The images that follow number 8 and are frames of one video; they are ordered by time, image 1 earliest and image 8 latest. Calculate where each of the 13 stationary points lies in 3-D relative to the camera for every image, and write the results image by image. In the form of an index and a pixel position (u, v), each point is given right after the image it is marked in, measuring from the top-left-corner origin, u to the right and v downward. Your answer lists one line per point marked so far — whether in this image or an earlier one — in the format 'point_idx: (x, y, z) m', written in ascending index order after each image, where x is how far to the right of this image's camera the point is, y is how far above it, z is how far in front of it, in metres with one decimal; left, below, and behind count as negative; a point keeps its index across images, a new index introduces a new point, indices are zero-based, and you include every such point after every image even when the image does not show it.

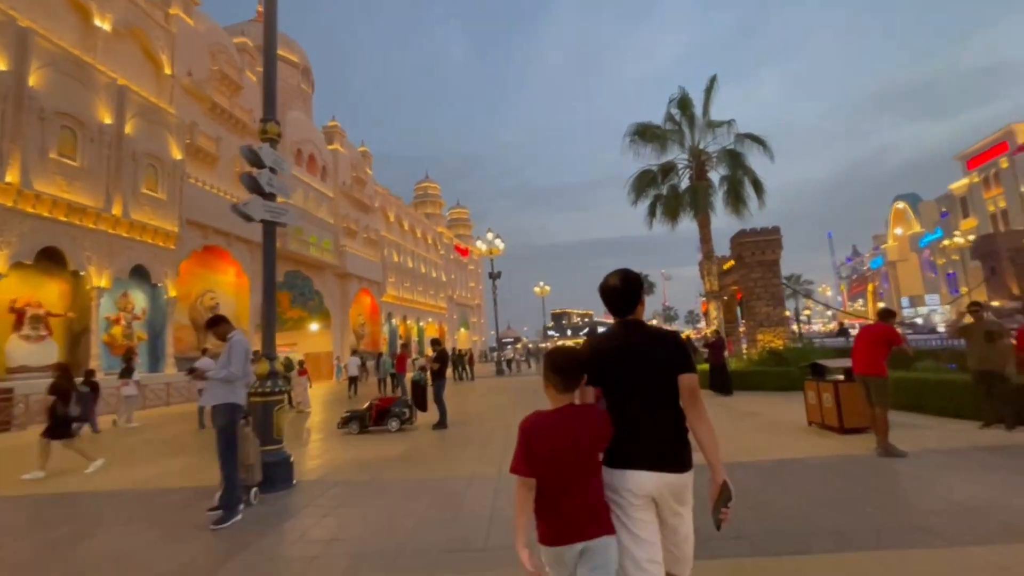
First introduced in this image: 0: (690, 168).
0: (+6.5, +4.4, +17.7) m
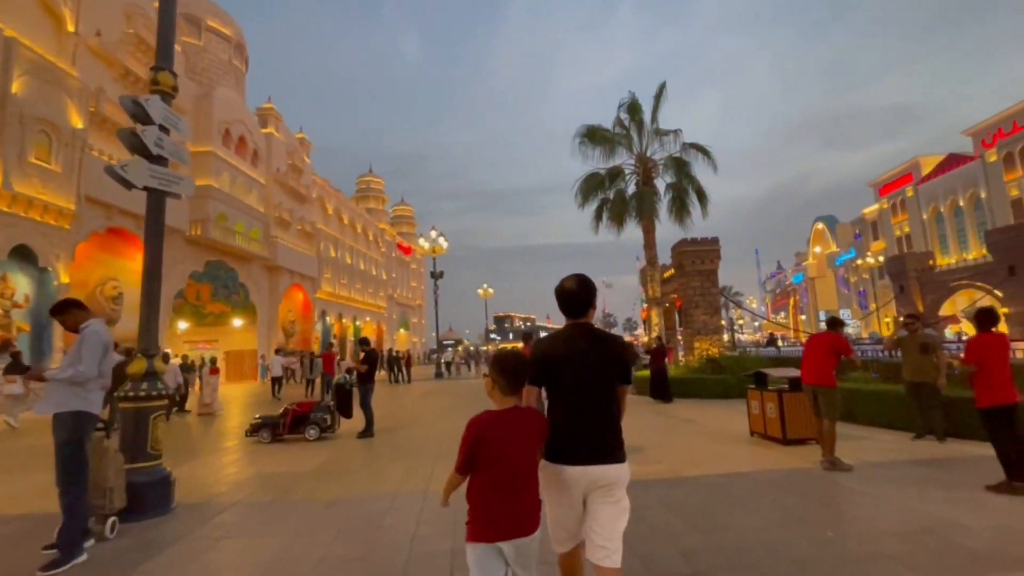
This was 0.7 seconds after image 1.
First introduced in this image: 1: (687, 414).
0: (+4.5, +4.2, +17.7) m
1: (+3.9, -2.8, +10.7) m
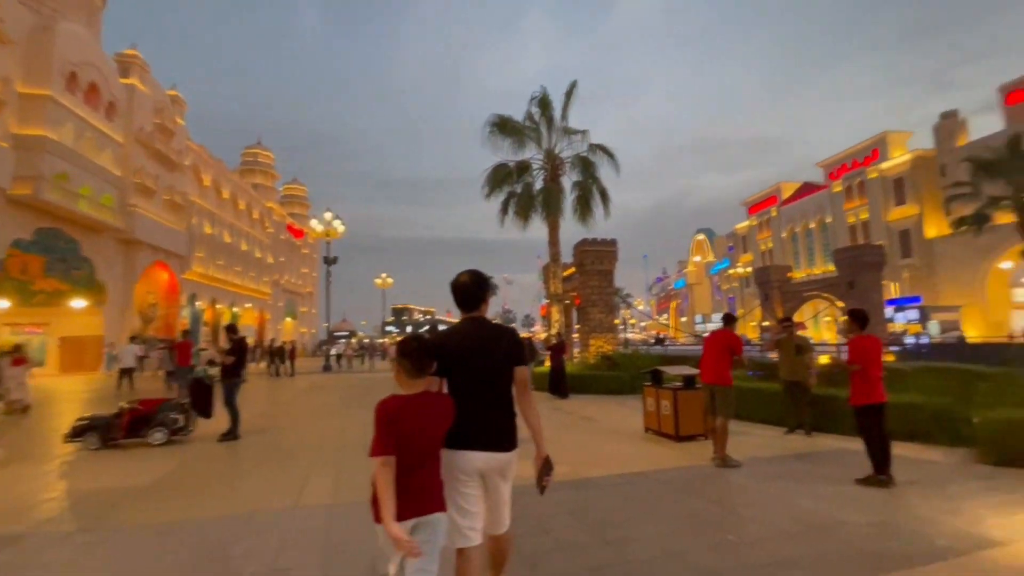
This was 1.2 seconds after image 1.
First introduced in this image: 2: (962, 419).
0: (+1.1, +4.3, +17.6) m
1: (+1.6, -2.8, +10.8) m
2: (+6.2, -1.8, +6.6) m
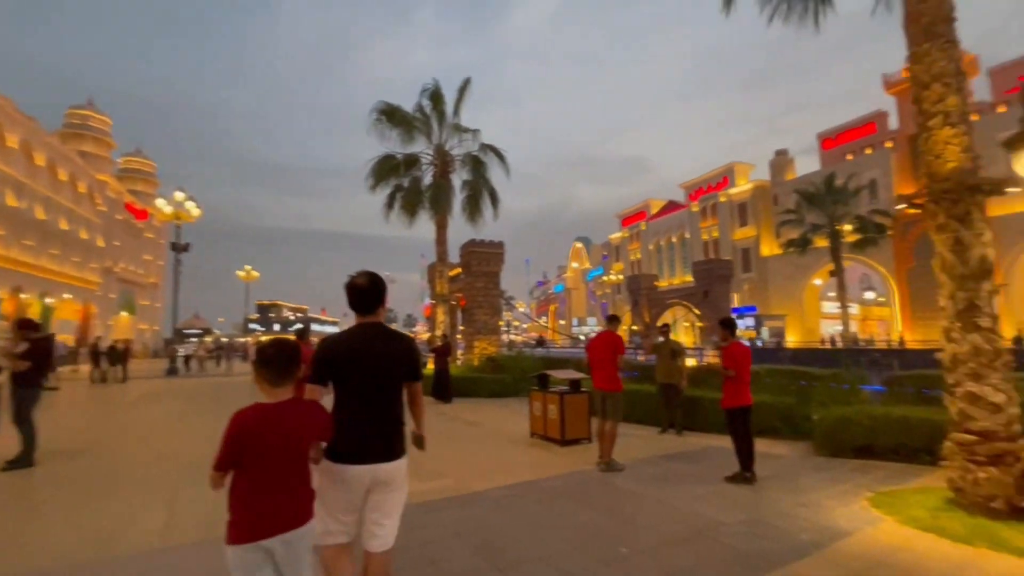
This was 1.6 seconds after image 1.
0: (-2.8, +4.3, +17.0) m
1: (-1.0, -2.8, +10.4) m
2: (+4.5, -2.0, +7.5) m
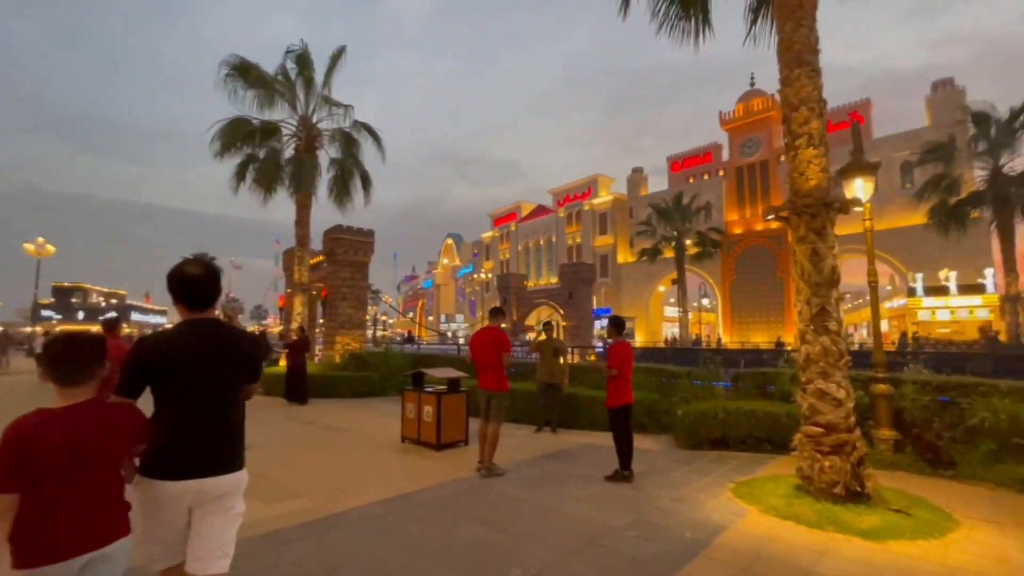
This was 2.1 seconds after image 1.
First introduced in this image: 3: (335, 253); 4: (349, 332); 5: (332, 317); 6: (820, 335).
0: (-6.8, +4.7, +15.2) m
1: (-3.6, -2.5, +9.3) m
2: (+2.5, -2.0, +7.9) m
3: (-7.2, +1.4, +19.6) m
4: (-6.6, -1.8, +19.5) m
5: (-7.2, -1.1, +19.4) m
6: (+3.1, -0.5, +4.8) m
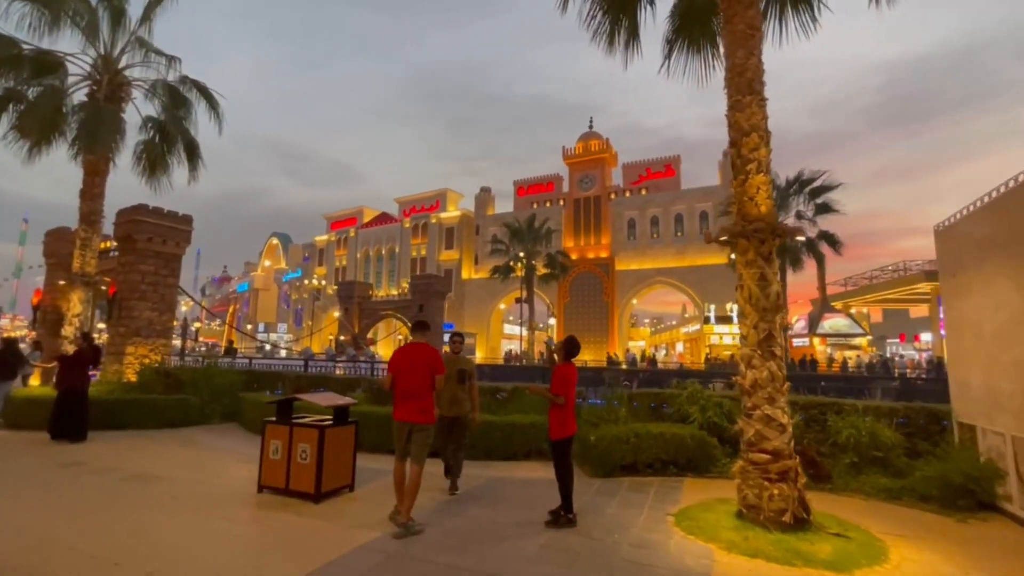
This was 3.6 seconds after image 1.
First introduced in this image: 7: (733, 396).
0: (-10.0, +4.9, +11.4) m
1: (-5.3, -2.4, +6.7) m
2: (+0.9, -2.3, +7.5) m
3: (-12.0, +1.5, +15.3) m
4: (-11.6, -1.7, +15.3) m
5: (-12.1, -1.0, +15.0) m
6: (+2.5, -0.7, +4.8) m
7: (+3.4, -1.7, +7.5) m
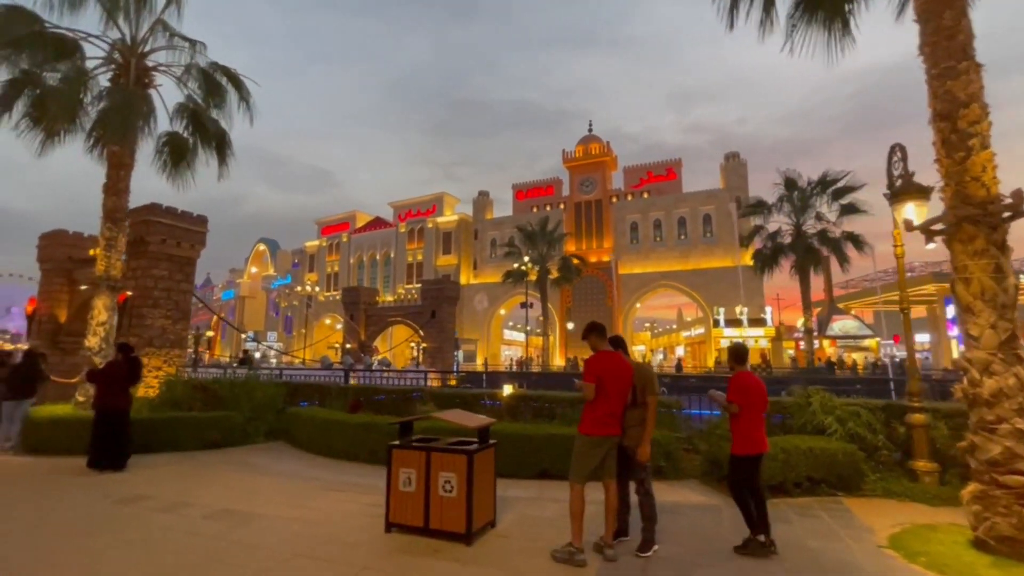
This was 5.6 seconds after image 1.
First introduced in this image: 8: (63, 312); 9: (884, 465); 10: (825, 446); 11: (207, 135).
0: (-8.6, +4.8, +10.3) m
1: (-3.7, -2.5, +5.7) m
2: (+2.5, -2.3, +6.7) m
3: (-10.7, +1.3, +14.1) m
4: (-10.3, -1.9, +14.1) m
5: (-10.8, -1.2, +13.8) m
6: (+4.2, -0.7, +4.1) m
7: (+5.0, -1.6, +6.9) m
8: (-15.5, -0.8, +16.6) m
9: (+5.0, -2.4, +6.5) m
10: (+3.9, -2.0, +6.1) m
11: (-7.0, +3.5, +11.1) m
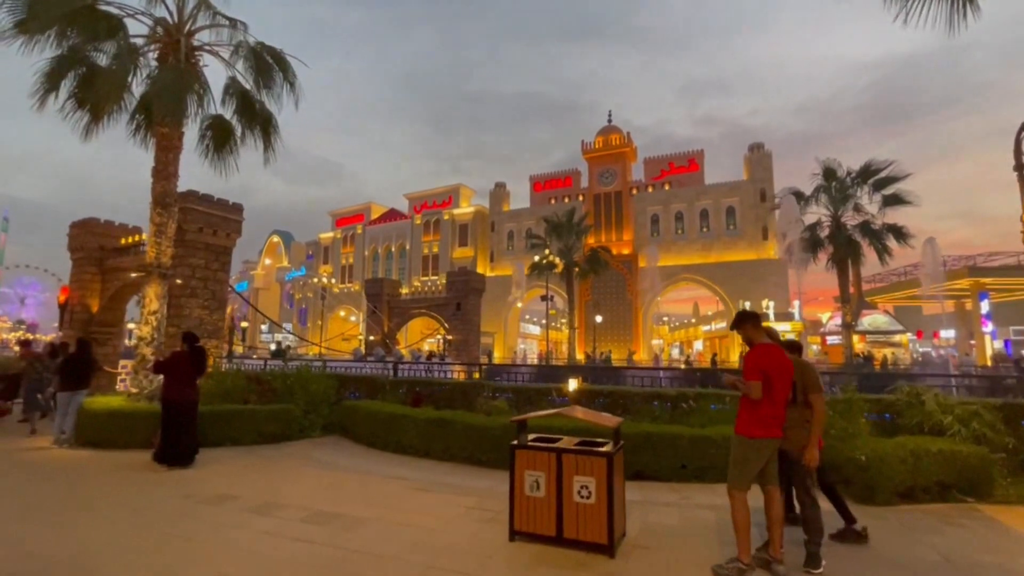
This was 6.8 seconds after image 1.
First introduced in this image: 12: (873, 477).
0: (-7.3, +5.0, +9.9) m
1: (-2.5, -2.3, +5.3) m
2: (+3.7, -2.1, +6.3) m
3: (-9.4, +1.6, +13.8) m
4: (-9.0, -1.6, +13.8) m
5: (-9.5, -0.9, +13.5) m
6: (+5.4, -0.6, +3.6) m
7: (+6.3, -1.5, +6.4) m
8: (-14.2, -0.5, +16.3) m
9: (+6.2, -2.3, +6.0) m
10: (+5.2, -1.9, +5.6) m
11: (-5.7, +3.8, +10.6) m
12: (+4.1, -2.1, +5.5) m
